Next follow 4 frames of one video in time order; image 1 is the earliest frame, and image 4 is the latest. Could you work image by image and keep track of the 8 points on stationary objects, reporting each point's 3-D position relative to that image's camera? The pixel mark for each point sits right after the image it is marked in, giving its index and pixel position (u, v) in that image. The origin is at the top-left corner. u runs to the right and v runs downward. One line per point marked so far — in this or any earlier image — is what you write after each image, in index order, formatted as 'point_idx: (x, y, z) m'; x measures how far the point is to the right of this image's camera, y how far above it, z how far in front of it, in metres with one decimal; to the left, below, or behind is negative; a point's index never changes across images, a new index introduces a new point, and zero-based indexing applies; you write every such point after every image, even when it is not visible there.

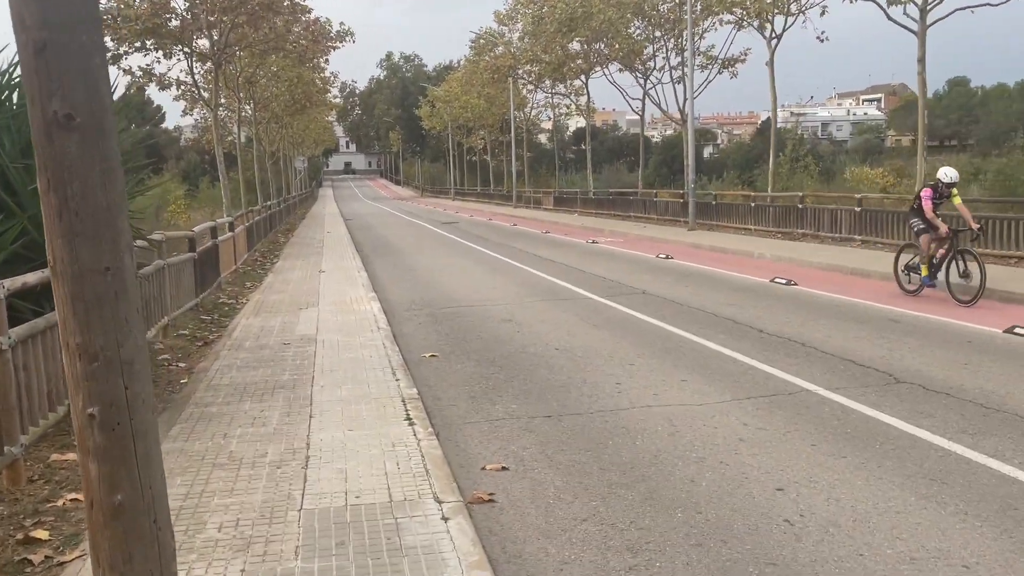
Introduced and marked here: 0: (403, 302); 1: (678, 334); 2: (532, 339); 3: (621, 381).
0: (-1.5, -0.2, +11.5) m
1: (+1.7, -0.5, +8.3) m
2: (+0.2, -0.5, +8.6) m
3: (+0.9, -0.8, +6.6) m
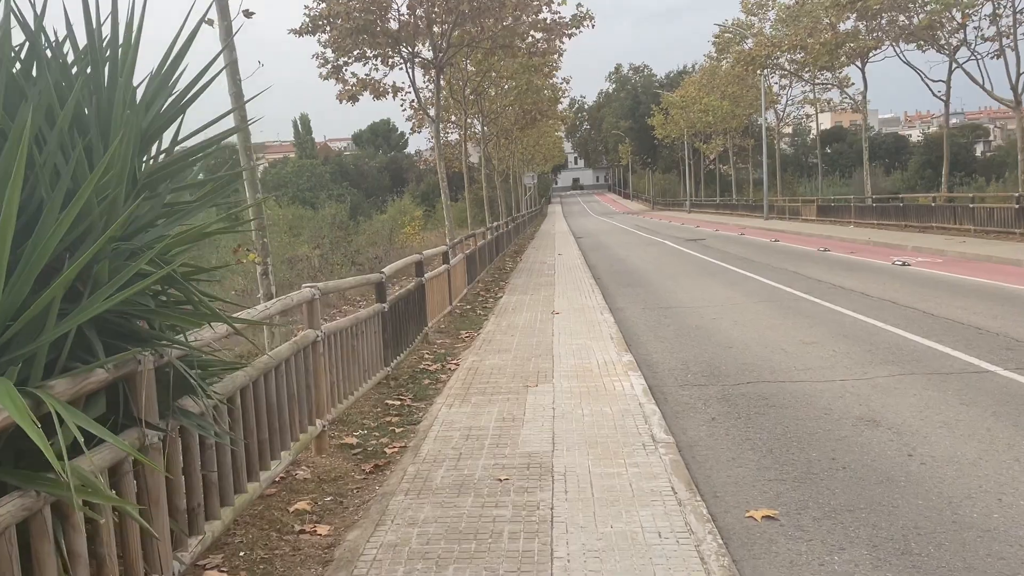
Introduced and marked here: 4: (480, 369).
0: (+1.6, -0.8, +7.8) m
1: (+3.8, -1.0, +3.9) m
2: (+2.4, -1.1, +4.5) m
3: (+2.5, -1.2, +2.4) m
4: (-0.3, -0.8, +7.6) m
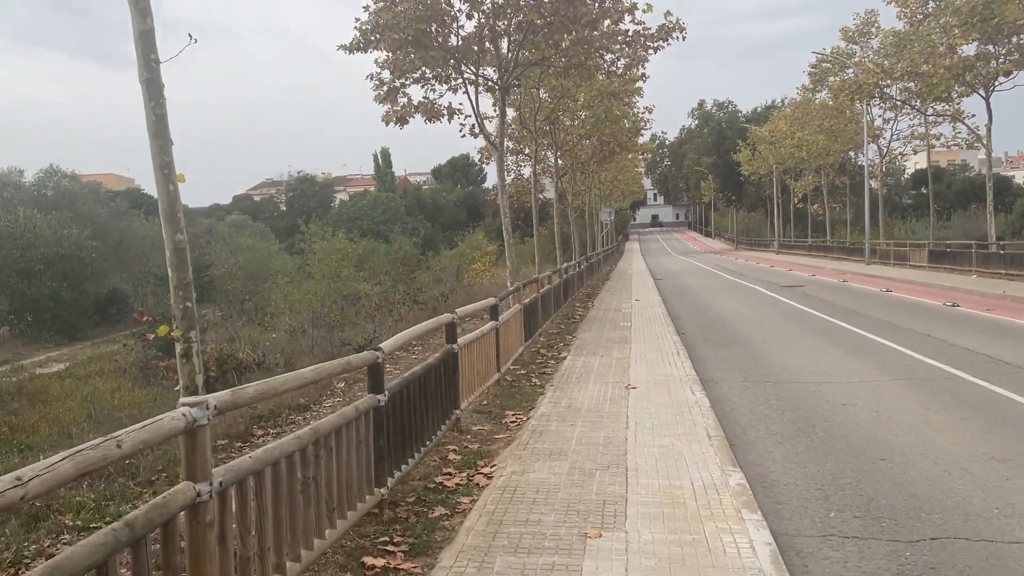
0: (+1.9, -1.4, +5.2) m
1: (+3.8, -1.5, +1.1) m
2: (+2.5, -1.5, +1.9) m
3: (+2.4, -1.6, -0.2) m
4: (0.0, -1.3, +5.3) m
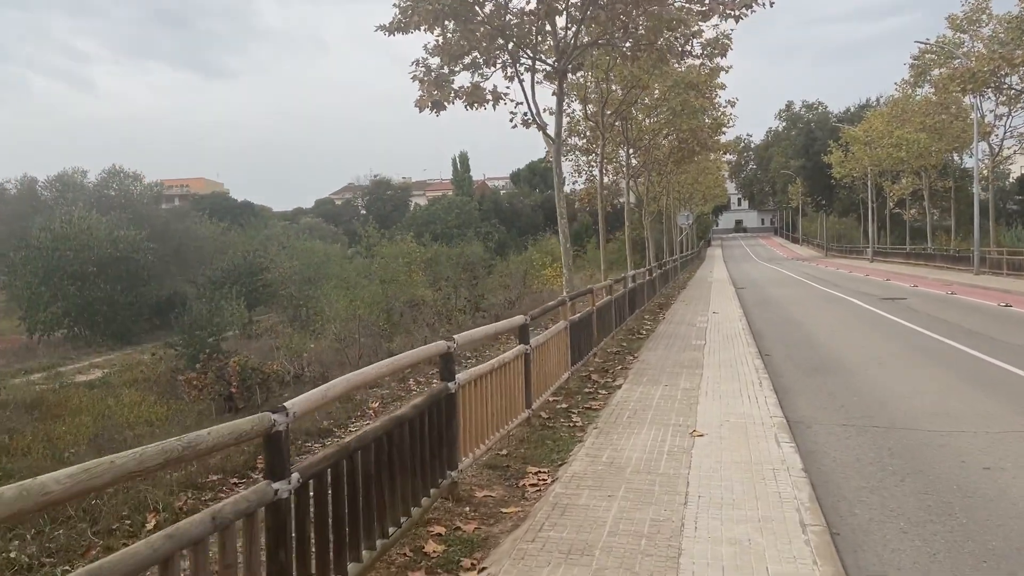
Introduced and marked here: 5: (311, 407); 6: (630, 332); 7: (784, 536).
0: (+1.8, -1.5, +3.2) m
1: (+3.3, -1.6, -1.1) m
2: (+2.1, -1.7, -0.2) m
3: (+1.8, -1.7, -2.2) m
4: (0.0, -1.4, +3.4) m
5: (-0.8, -0.5, +3.4) m
6: (+2.2, -0.8, +14.8) m
7: (+1.5, -1.3, +4.6) m
